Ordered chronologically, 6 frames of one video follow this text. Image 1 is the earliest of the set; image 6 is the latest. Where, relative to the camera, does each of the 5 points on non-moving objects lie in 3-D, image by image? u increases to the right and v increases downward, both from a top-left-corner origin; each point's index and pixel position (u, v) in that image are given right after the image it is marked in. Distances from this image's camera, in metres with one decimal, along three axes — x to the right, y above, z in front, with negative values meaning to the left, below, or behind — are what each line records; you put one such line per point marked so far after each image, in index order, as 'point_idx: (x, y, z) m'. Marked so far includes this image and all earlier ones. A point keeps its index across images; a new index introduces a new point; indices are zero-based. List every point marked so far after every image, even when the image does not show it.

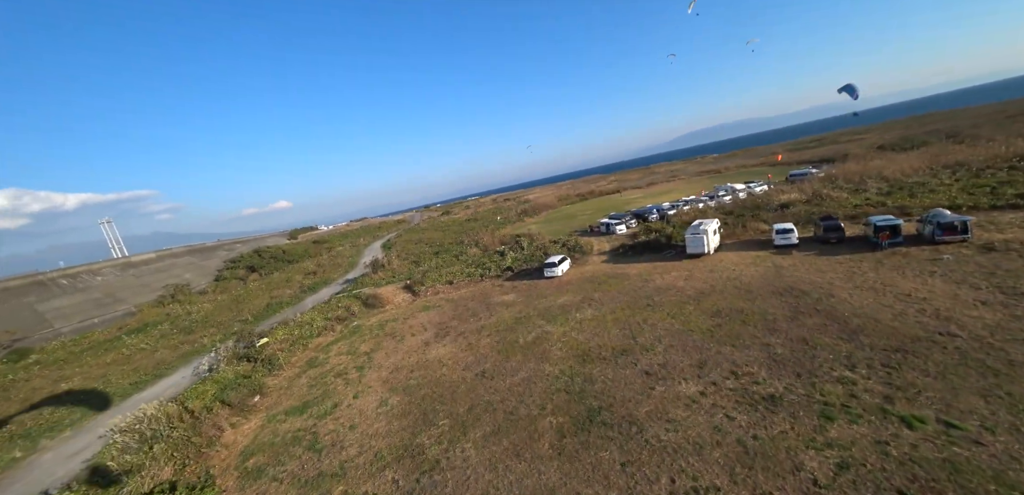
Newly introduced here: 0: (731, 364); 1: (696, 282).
0: (+6.2, -3.3, +9.9) m
1: (+9.0, -1.7, +17.1) m
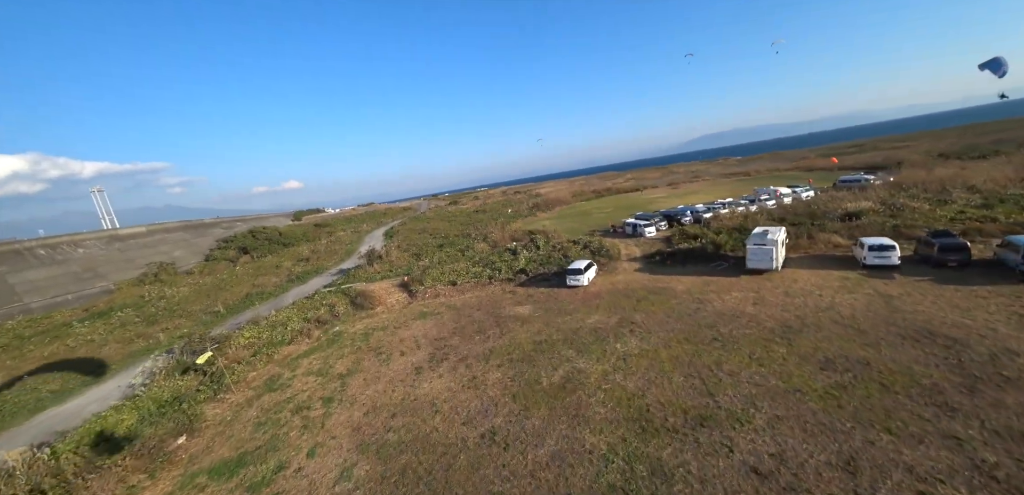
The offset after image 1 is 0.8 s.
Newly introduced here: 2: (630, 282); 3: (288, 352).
0: (+6.7, -3.8, +6.0) m
1: (+9.7, -2.3, +13.1) m
2: (+6.4, -2.0, +19.1) m
3: (-10.5, -4.8, +16.5) m
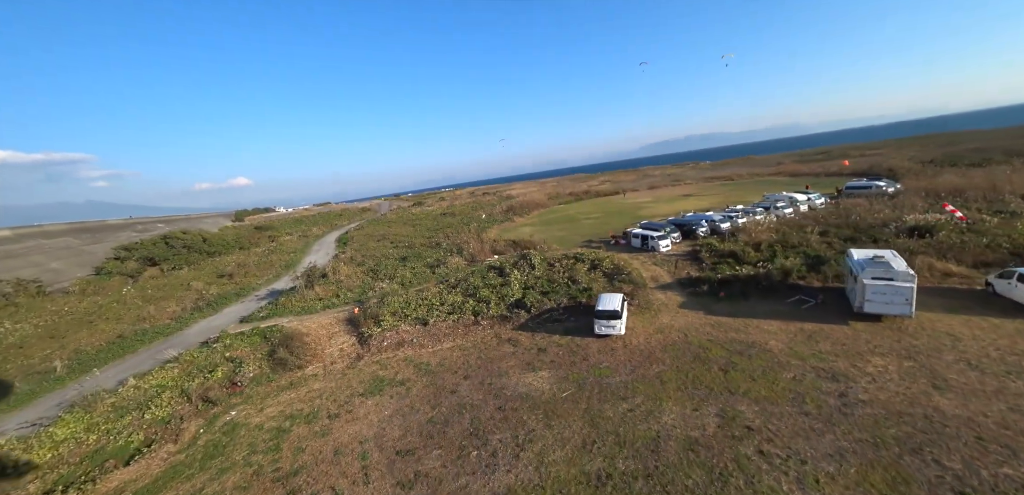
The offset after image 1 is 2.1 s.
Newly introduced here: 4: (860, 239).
0: (+8.2, -5.0, +0.3) m
1: (+10.4, -3.4, +7.6) m
2: (+6.5, -3.1, +13.3) m
3: (-10.0, -6.0, +9.0) m
4: (+19.7, +0.5, +19.9) m
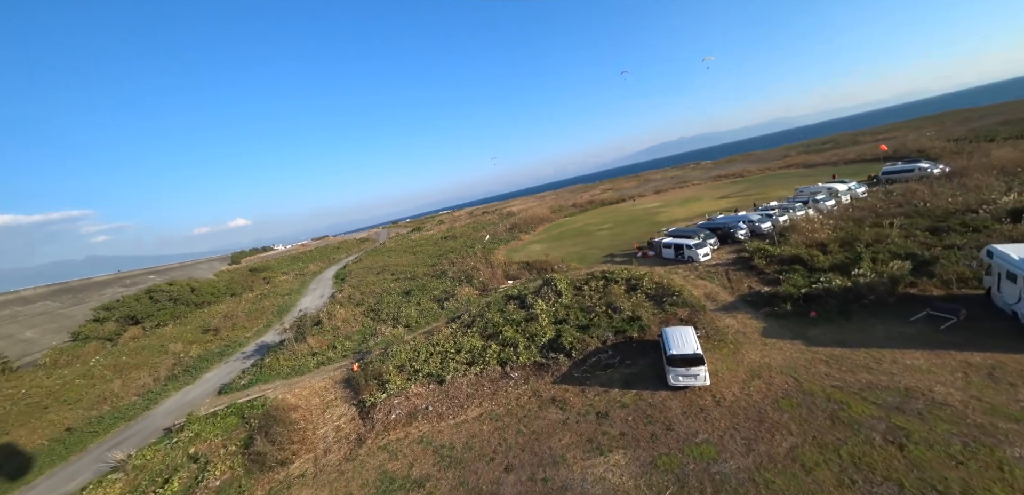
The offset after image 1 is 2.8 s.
0: (+9.6, -4.6, -3.2) m
1: (+11.8, -3.2, +4.2) m
2: (+7.9, -3.5, +9.8) m
3: (-8.4, -7.6, +5.5) m
4: (+20.7, +1.0, +16.7) m
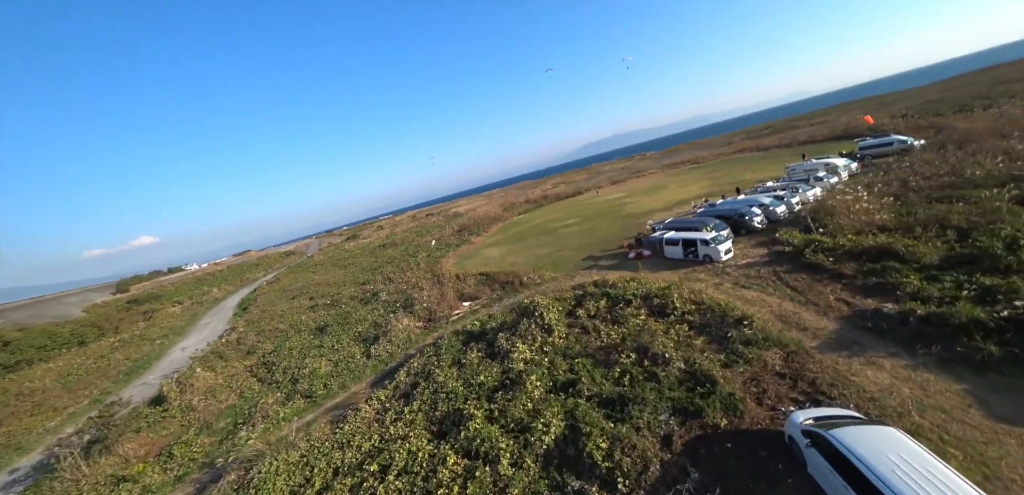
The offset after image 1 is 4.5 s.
0: (+11.7, -4.3, -9.0) m
1: (+12.6, -2.9, -1.3) m
2: (+8.0, -3.5, +3.7) m
3: (-7.2, -8.6, -3.0) m
4: (+19.4, +1.8, +12.3) m
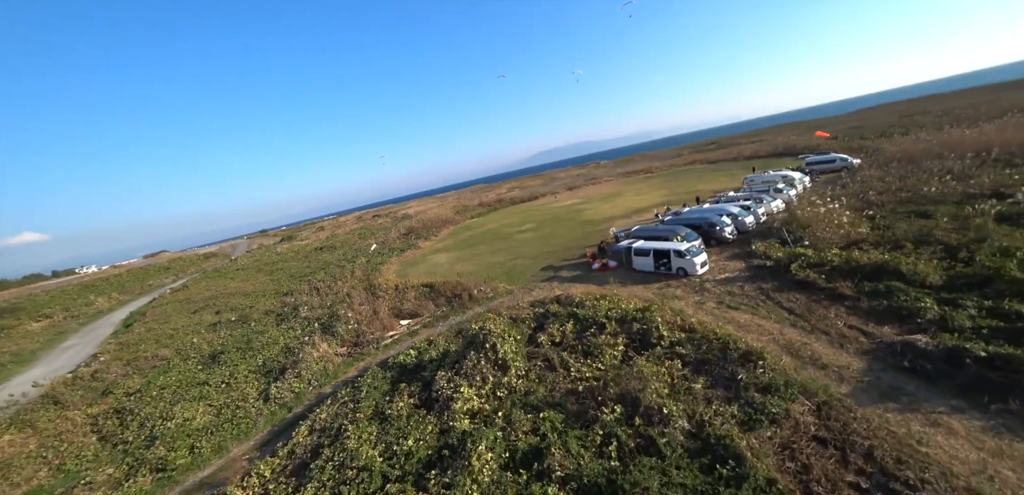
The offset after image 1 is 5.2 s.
0: (+12.9, -4.6, -10.5) m
1: (+12.8, -3.2, -2.7) m
2: (+7.6, -3.8, +1.6) m
3: (-6.7, -8.5, -7.1) m
4: (+17.8, +1.2, +11.7) m
